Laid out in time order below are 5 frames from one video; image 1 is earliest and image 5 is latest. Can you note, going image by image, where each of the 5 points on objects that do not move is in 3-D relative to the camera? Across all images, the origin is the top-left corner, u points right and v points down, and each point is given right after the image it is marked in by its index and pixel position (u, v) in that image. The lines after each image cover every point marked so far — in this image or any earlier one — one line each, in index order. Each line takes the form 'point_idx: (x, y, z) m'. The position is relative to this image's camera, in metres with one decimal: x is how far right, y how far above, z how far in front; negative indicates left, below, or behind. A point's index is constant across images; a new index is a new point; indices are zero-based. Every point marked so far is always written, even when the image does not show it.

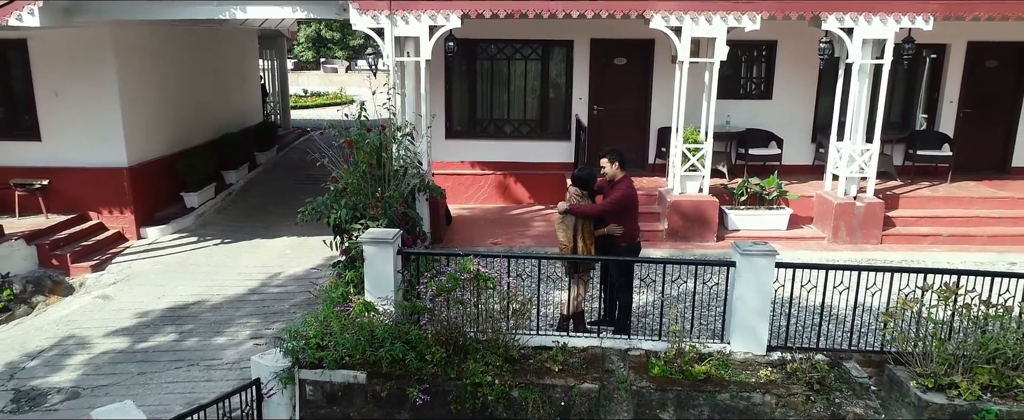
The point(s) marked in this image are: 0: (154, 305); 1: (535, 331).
0: (-4.8, -1.3, +7.1) m
1: (+0.2, -1.0, +4.5) m
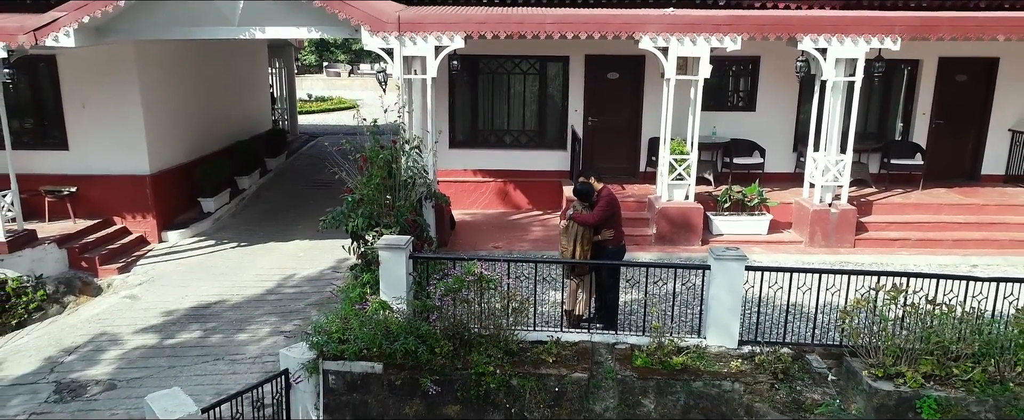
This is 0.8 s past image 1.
0: (-4.8, -1.4, +7.6) m
1: (+0.2, -1.1, +5.0) m
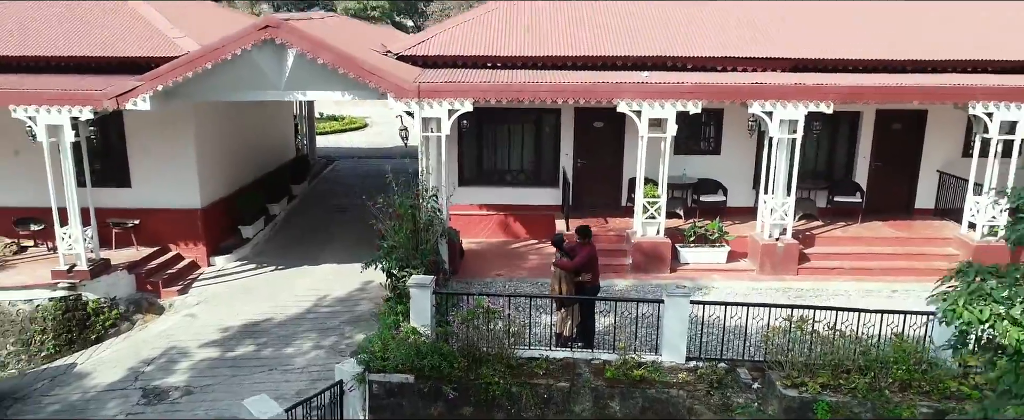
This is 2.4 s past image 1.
0: (-4.8, -1.9, +9.0) m
1: (+0.2, -1.7, +6.5) m
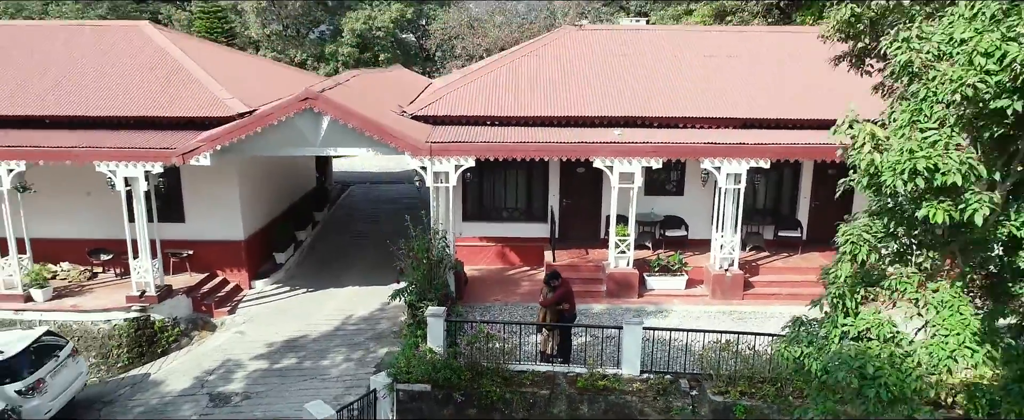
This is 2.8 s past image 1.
0: (-4.9, -2.7, +10.9) m
1: (+0.1, -2.4, +8.3) m
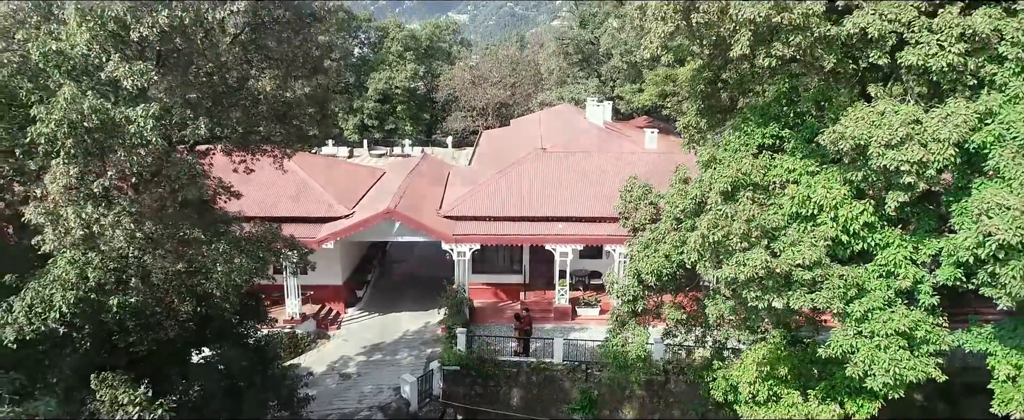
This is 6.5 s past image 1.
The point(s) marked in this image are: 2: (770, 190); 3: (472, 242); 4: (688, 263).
0: (-5.3, -4.9, +19.1) m
1: (-0.3, -4.6, +16.6) m
2: (+4.5, +0.3, +9.2) m
3: (-1.4, -1.1, +18.5) m
4: (+3.9, -1.2, +11.6) m
